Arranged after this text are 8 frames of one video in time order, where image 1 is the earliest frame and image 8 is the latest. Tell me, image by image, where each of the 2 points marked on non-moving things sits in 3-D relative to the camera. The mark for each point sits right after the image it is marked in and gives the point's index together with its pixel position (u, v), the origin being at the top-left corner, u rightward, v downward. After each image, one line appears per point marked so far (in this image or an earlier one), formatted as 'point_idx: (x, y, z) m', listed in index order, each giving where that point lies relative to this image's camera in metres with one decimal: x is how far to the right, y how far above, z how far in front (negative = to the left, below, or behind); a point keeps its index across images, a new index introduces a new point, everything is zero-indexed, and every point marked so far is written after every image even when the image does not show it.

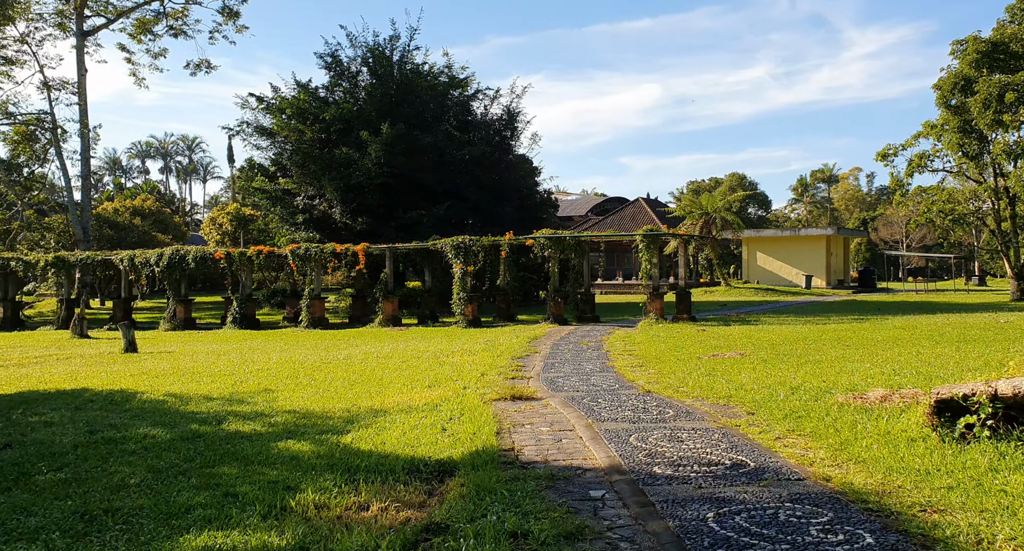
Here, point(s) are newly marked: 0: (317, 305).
0: (-4.5, -0.7, +18.7) m
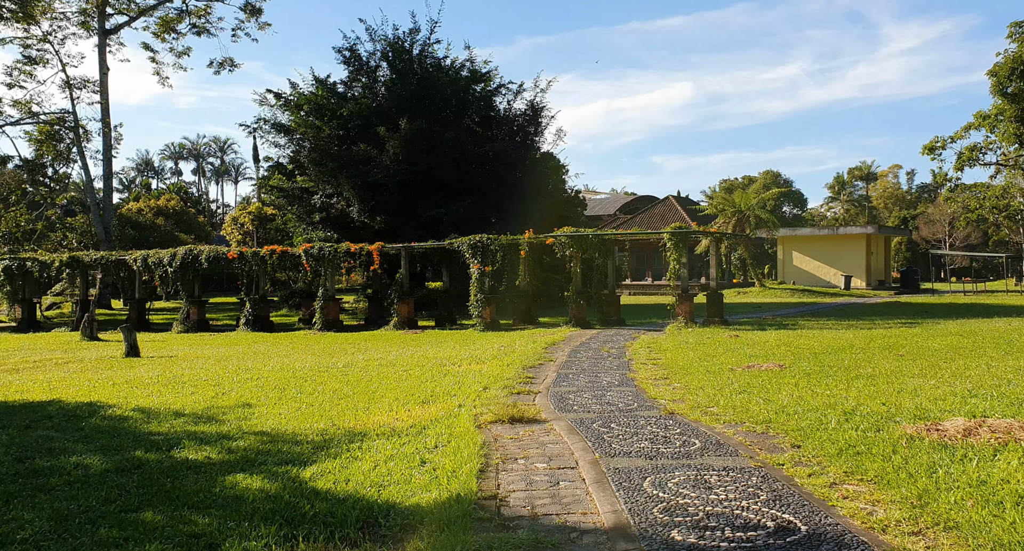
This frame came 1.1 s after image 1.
0: (-4.0, -0.7, +18.0) m
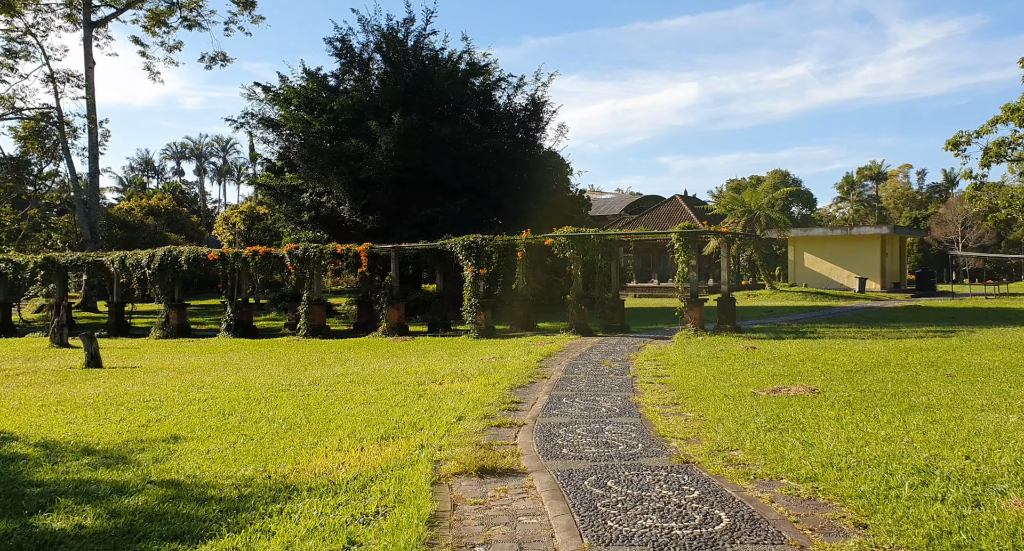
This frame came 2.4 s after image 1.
0: (-4.0, -0.7, +16.9) m
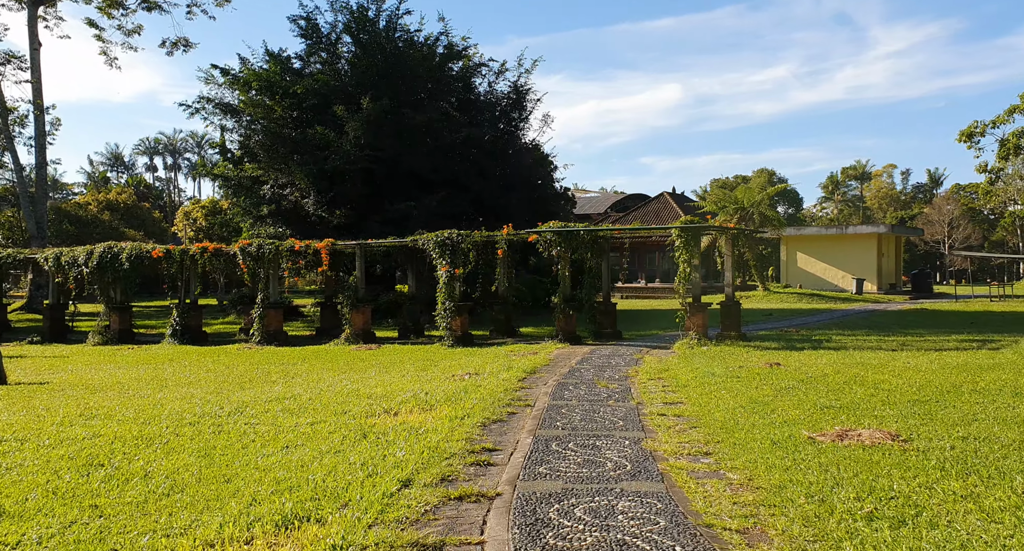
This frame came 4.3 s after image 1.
0: (-4.4, -0.7, +15.1) m
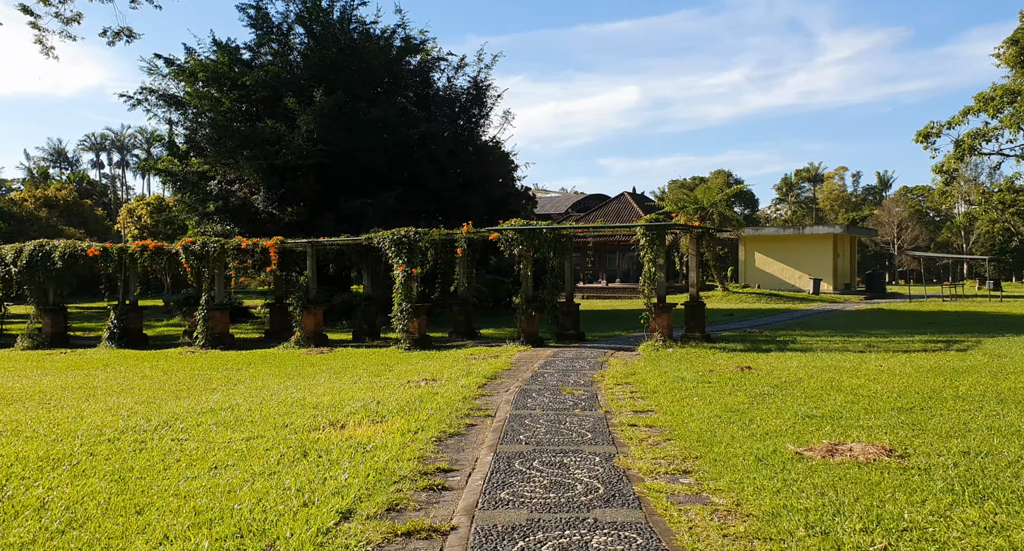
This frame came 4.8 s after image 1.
0: (-5.2, -0.7, +14.4) m
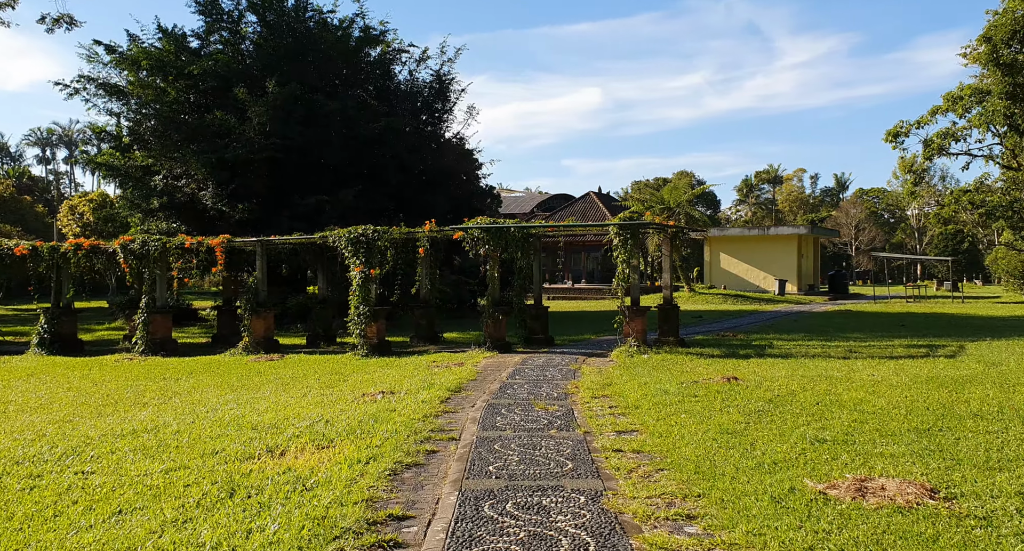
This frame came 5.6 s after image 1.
0: (-5.8, -0.8, +13.4) m
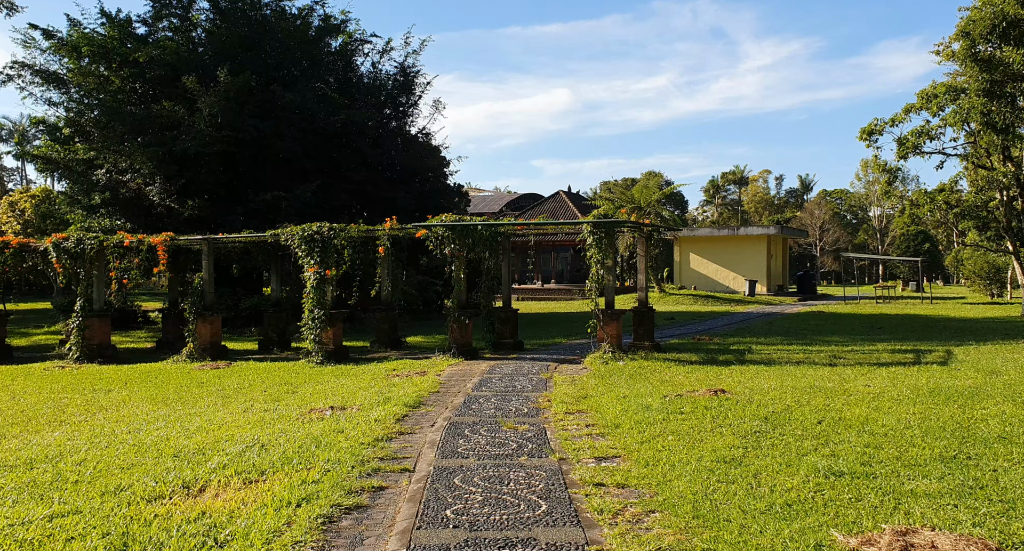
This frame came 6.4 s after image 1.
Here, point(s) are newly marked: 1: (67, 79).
0: (-6.3, -0.8, +12.4) m
1: (-9.3, +4.1, +17.0) m
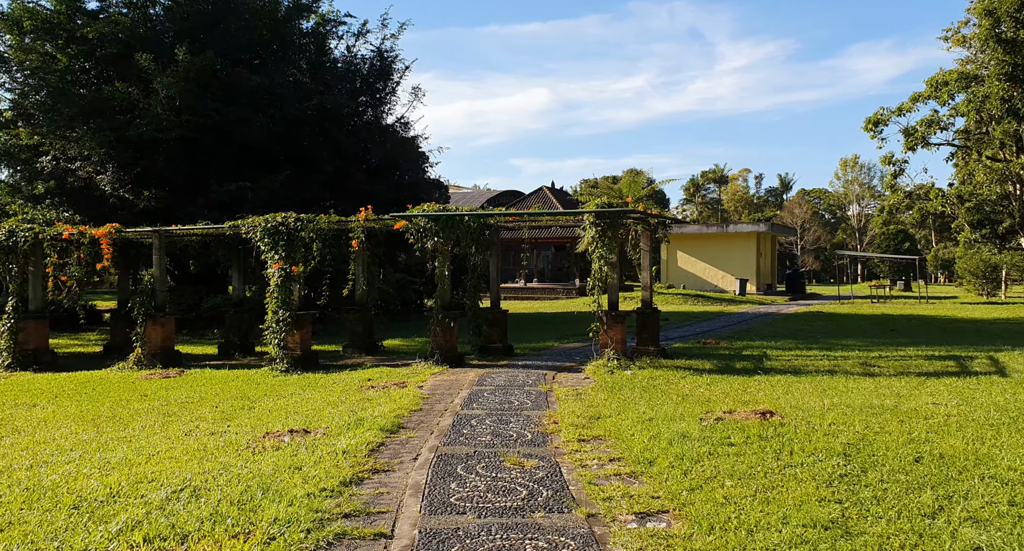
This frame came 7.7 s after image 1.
0: (-6.4, -0.7, +10.9) m
1: (-9.5, +4.2, +15.5) m
